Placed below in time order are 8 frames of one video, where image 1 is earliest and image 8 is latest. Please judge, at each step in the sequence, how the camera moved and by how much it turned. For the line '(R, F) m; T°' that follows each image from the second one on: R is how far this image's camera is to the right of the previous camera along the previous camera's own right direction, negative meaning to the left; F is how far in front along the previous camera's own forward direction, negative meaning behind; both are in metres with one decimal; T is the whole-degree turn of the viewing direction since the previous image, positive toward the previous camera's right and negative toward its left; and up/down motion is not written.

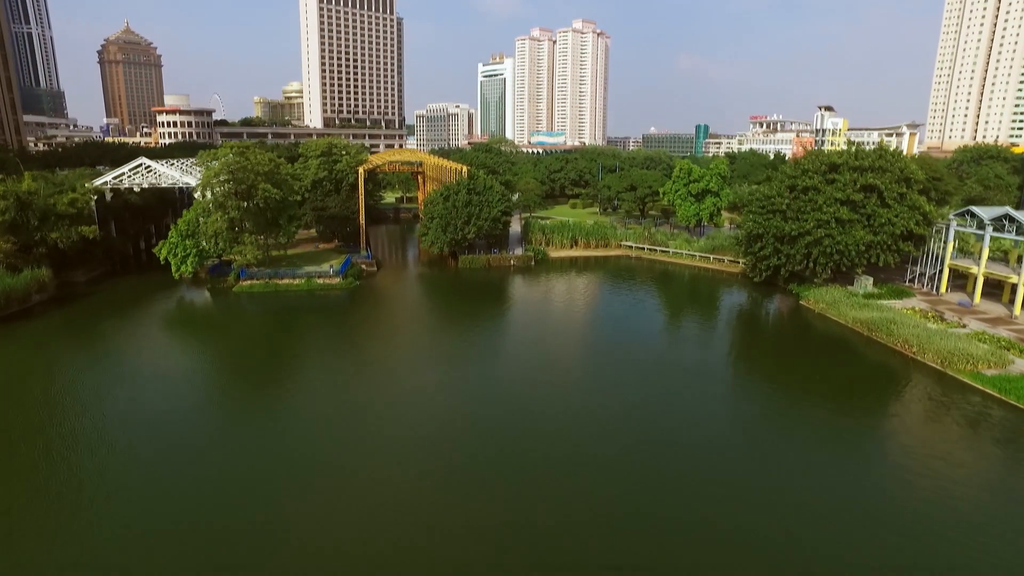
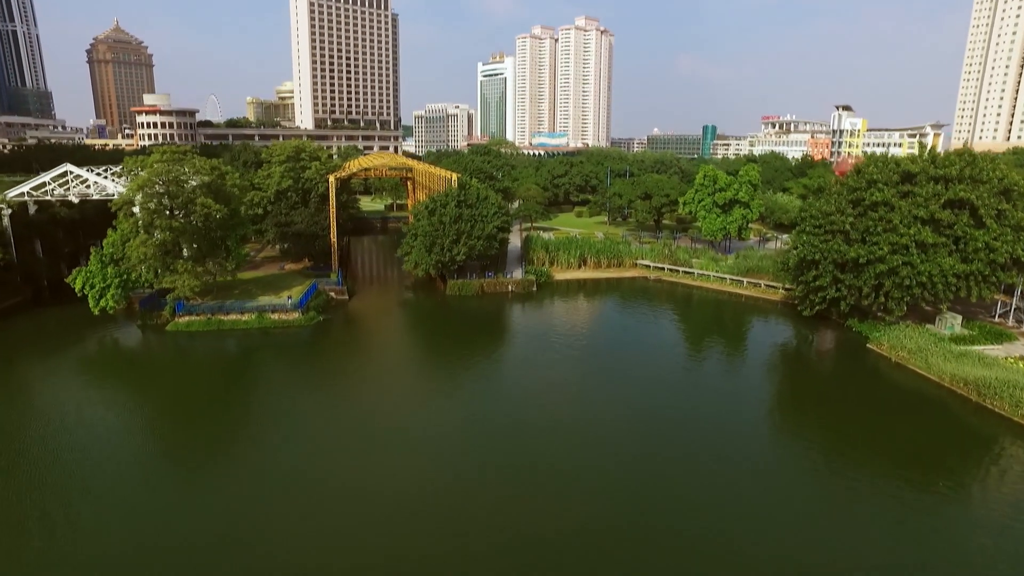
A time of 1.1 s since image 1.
(+0.2, +5.6) m; 0°
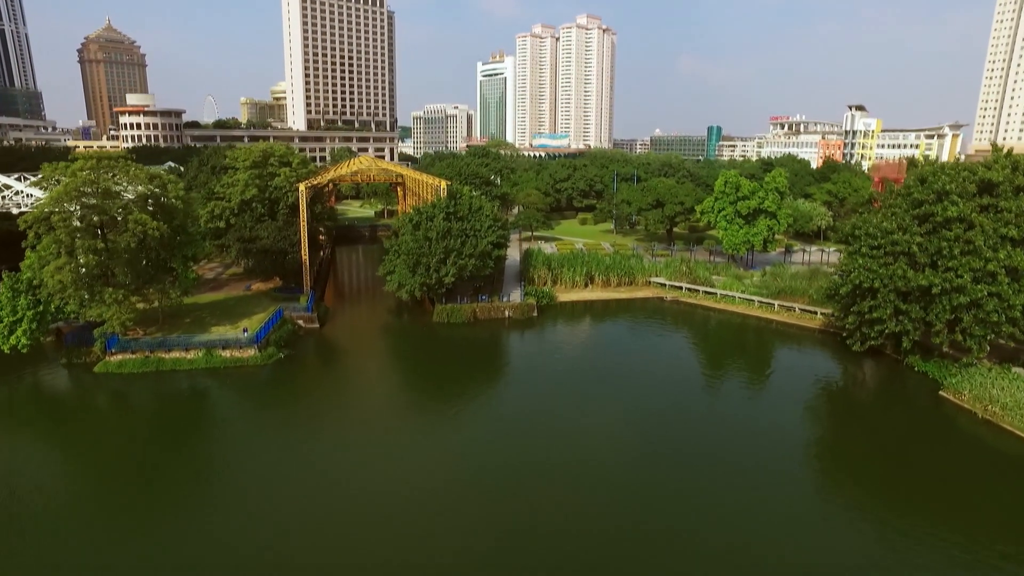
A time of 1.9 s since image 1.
(+0.1, +4.1) m; 0°
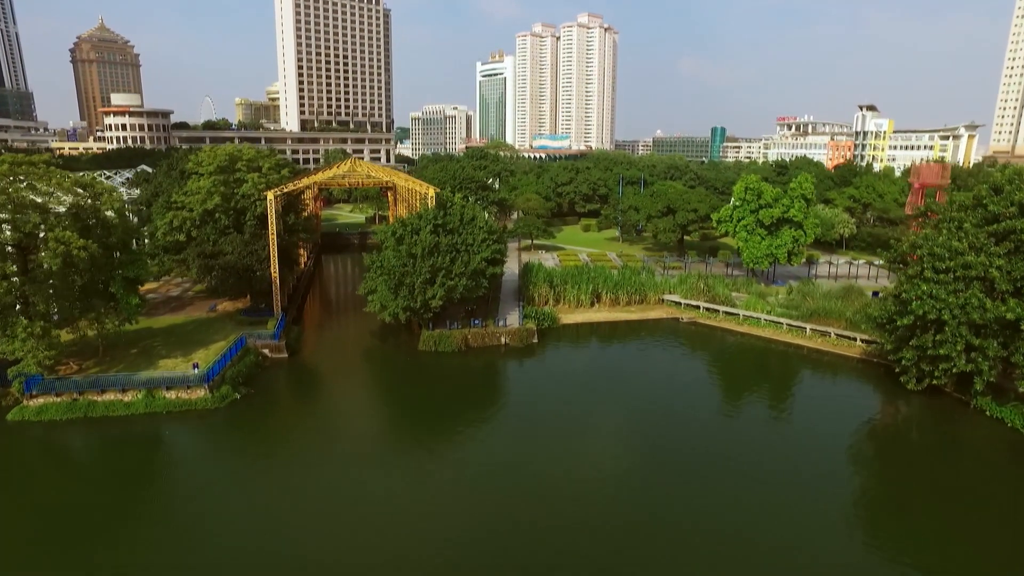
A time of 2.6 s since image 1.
(+0.1, +3.3) m; 0°
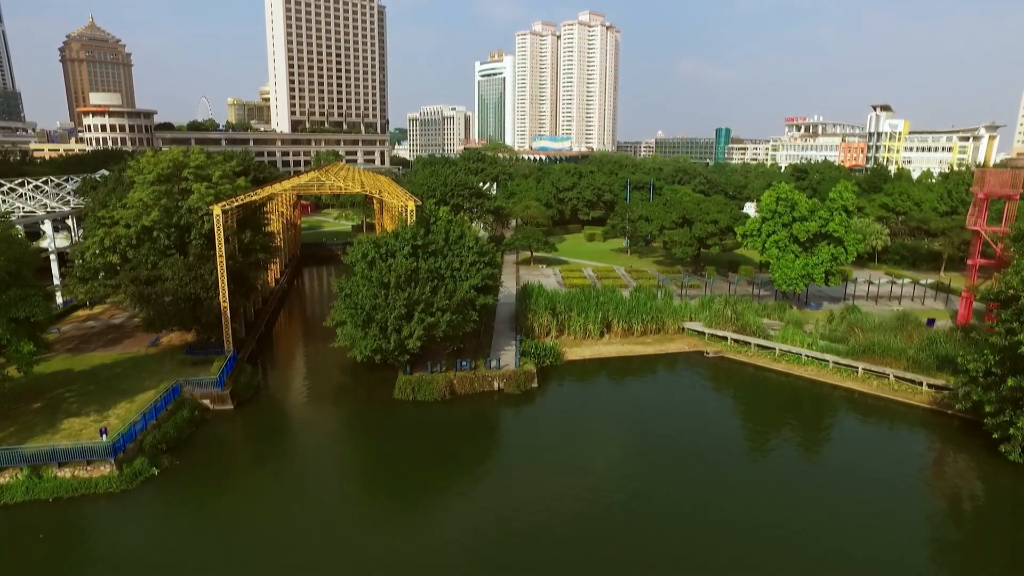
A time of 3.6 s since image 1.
(+0.2, +4.1) m; 0°
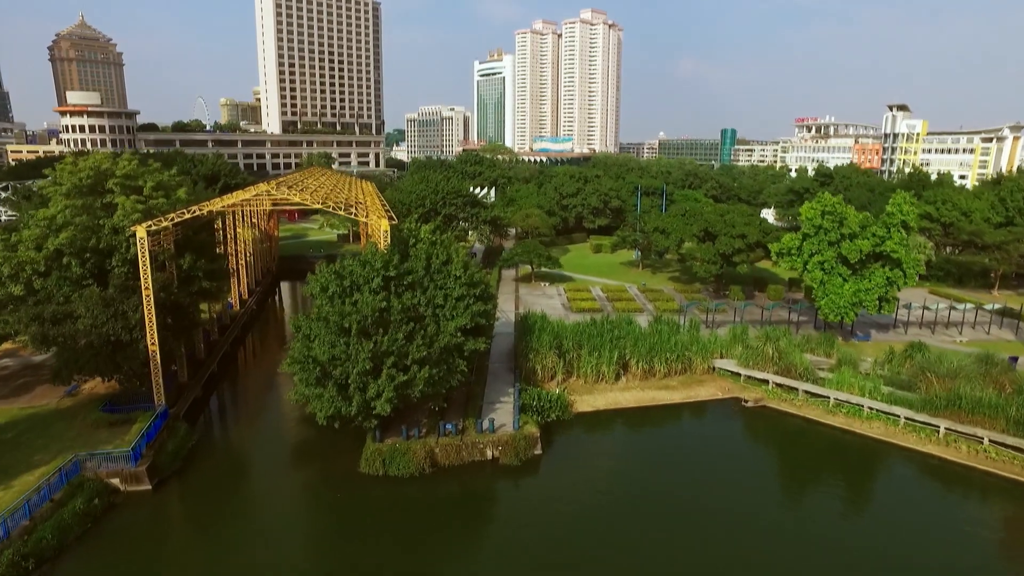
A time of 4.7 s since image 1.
(+0.1, +4.1) m; 0°
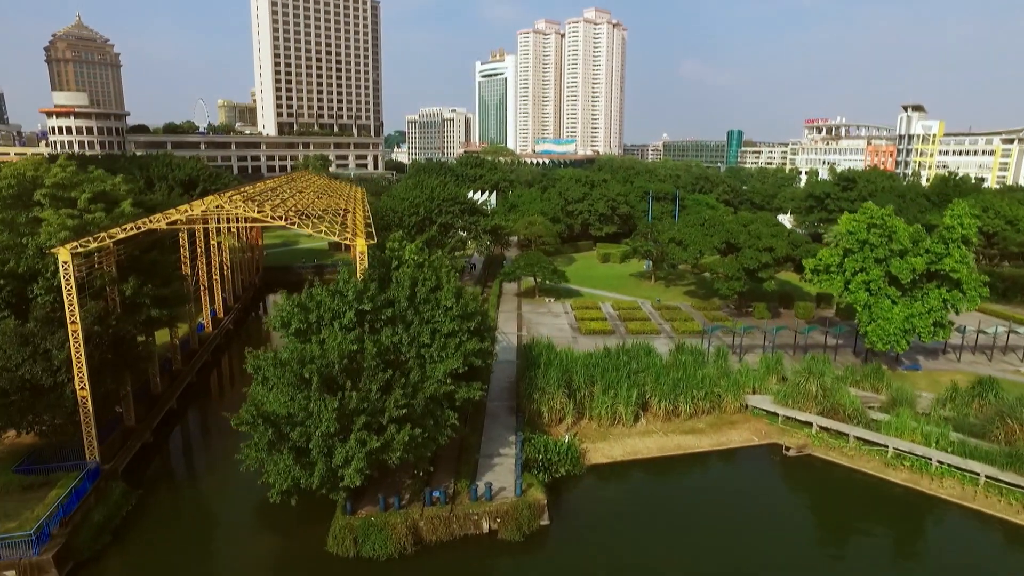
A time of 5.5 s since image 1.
(0.0, +2.8) m; 0°
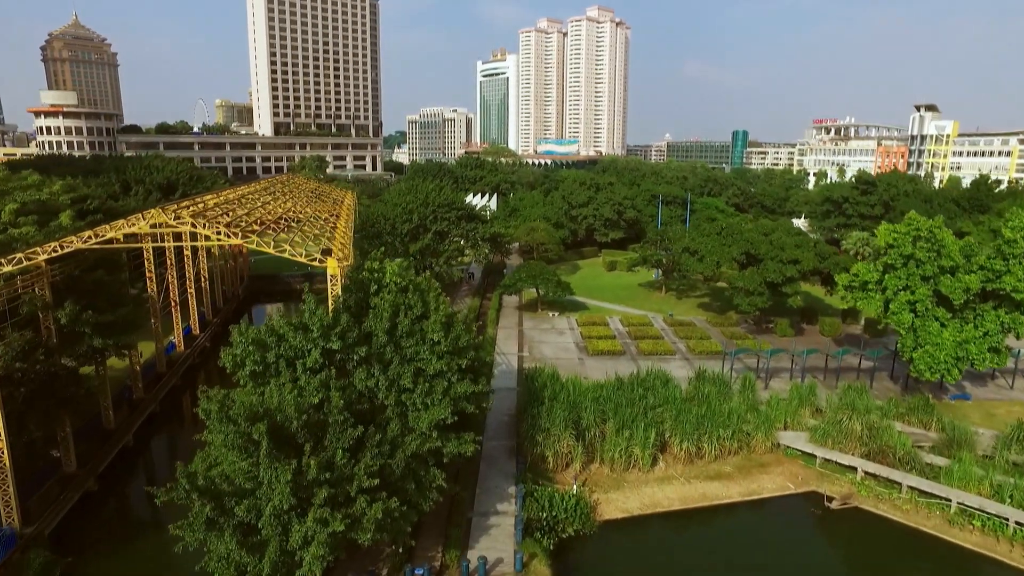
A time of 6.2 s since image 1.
(0.0, +2.2) m; 0°
